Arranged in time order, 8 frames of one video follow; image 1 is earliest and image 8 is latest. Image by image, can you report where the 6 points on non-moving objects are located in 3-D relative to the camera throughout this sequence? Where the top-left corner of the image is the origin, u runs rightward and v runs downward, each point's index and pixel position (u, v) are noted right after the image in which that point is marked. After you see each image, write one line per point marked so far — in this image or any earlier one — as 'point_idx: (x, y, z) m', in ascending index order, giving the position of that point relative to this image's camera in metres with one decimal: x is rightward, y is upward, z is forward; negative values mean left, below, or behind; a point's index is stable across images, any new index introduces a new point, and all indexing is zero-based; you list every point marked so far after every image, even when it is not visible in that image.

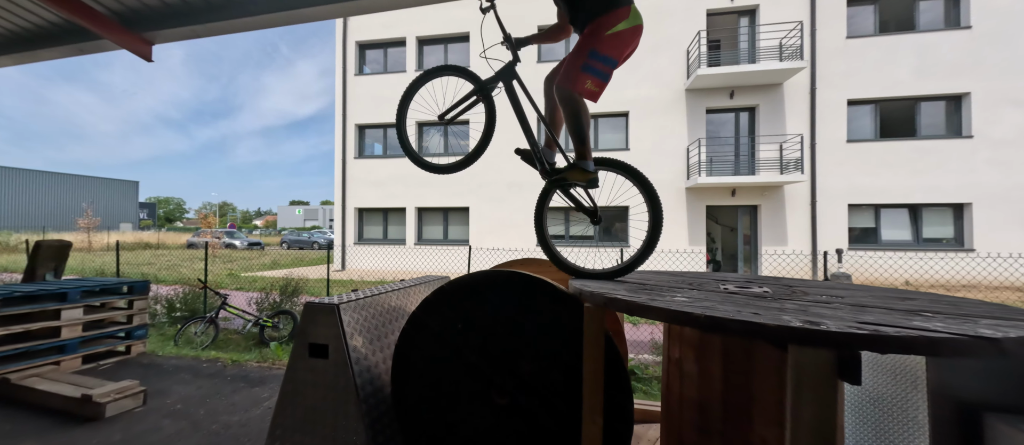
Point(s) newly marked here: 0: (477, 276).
0: (-0.2, -0.3, +1.6) m
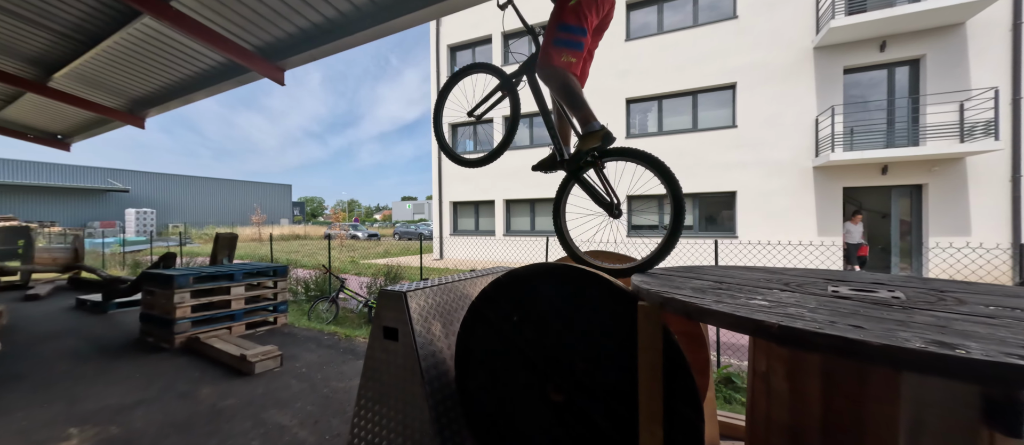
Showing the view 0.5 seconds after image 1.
0: (+0.1, -0.2, +1.6) m
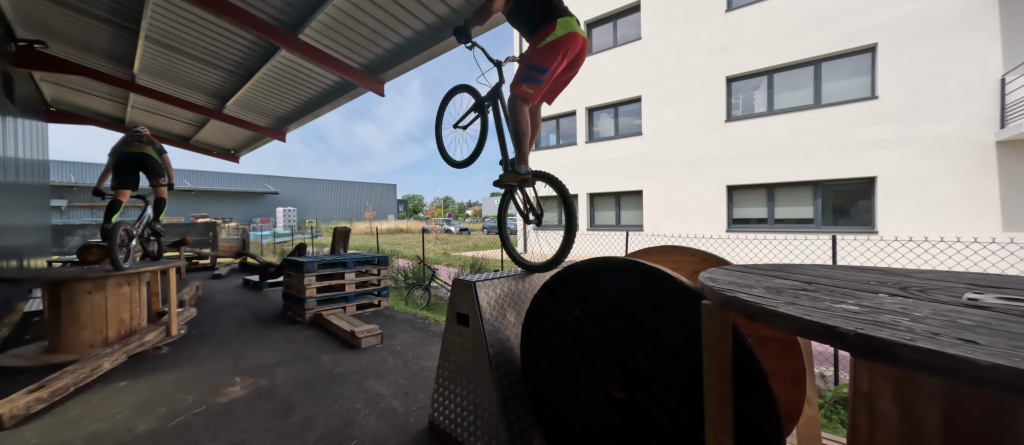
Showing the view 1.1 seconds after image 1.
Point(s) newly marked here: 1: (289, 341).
0: (+0.4, -0.2, +1.6) m
1: (-2.5, -1.4, +3.7) m
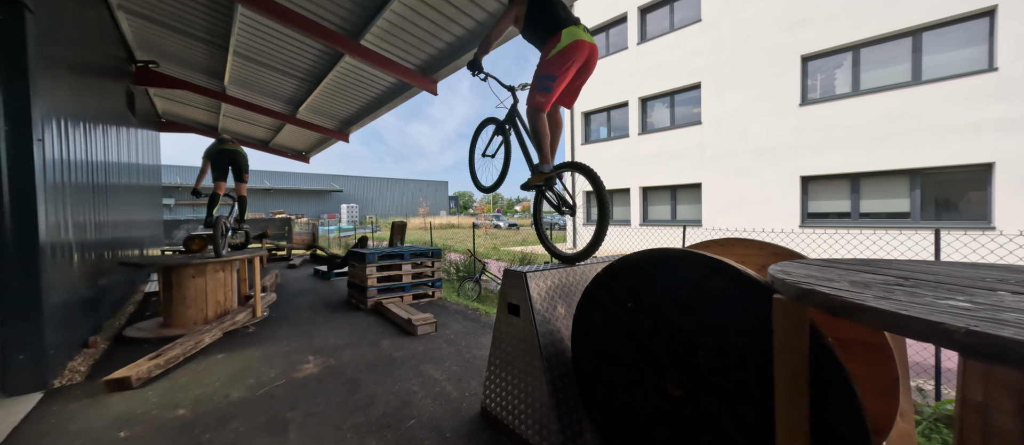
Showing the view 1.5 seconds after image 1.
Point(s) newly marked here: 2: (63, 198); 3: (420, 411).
0: (+0.7, -0.2, +1.6) m
1: (-2.0, -1.3, +3.9) m
2: (-4.4, +0.2, +3.0) m
3: (-0.6, -1.3, +2.2) m
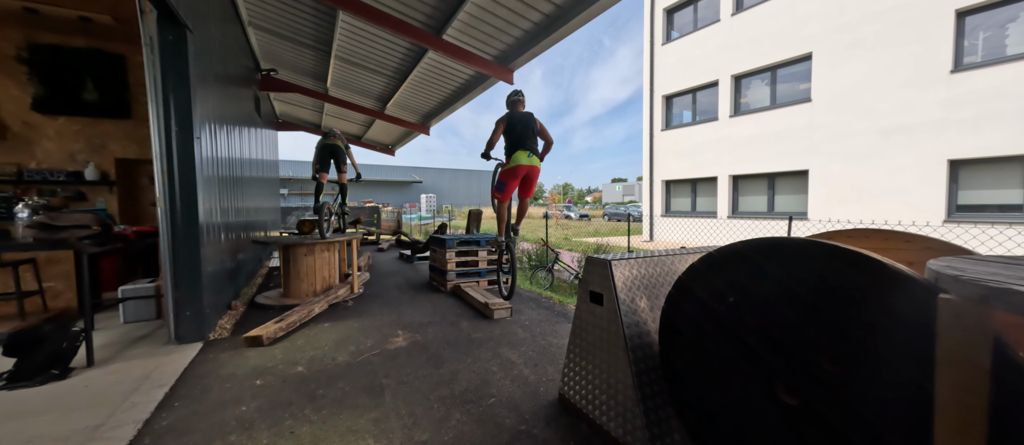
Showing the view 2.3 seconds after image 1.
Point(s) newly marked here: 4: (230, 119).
0: (+1.1, -0.1, +1.4) m
1: (-1.1, -1.2, +4.2) m
2: (-3.6, +0.4, +3.7) m
3: (-0.1, -1.2, +2.3) m
4: (-4.3, +1.6, +4.6) m
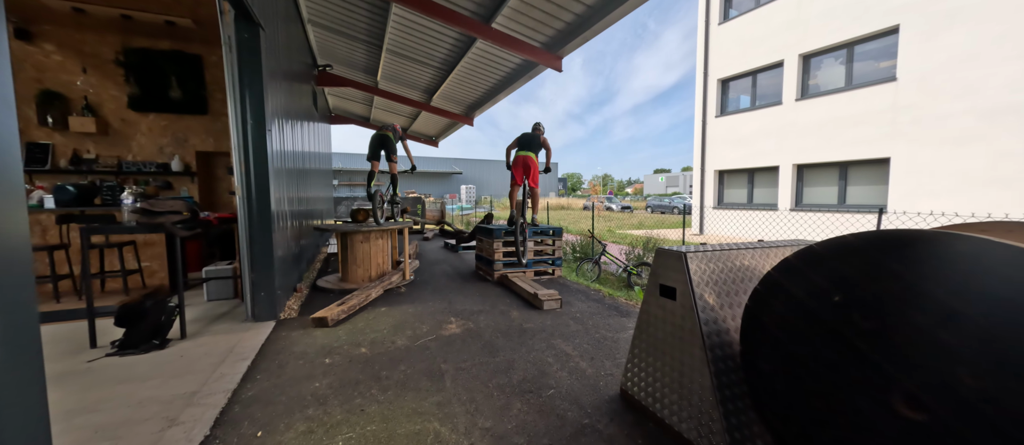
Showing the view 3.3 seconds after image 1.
0: (+1.5, -0.1, +1.2) m
1: (-0.5, -1.0, +4.3) m
2: (-3.0, +0.6, +3.9) m
3: (+0.3, -1.2, +2.2) m
4: (-3.6, +1.7, +4.9) m
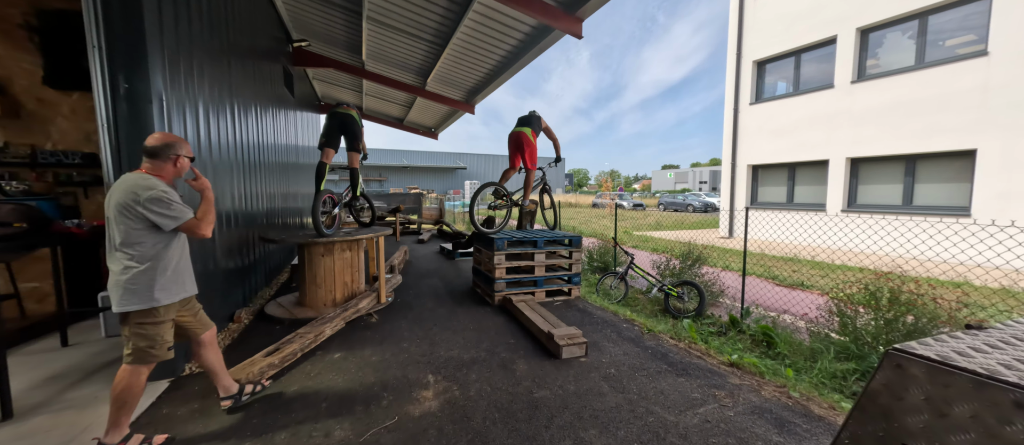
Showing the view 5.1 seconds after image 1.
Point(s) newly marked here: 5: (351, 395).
0: (+1.5, -0.2, +0.1) m
1: (-0.4, -1.1, +3.2) m
2: (-3.0, +0.5, +2.8) m
3: (+0.3, -1.3, +1.1) m
4: (-3.5, +1.7, +3.8) m
5: (-1.1, -1.2, +2.1) m
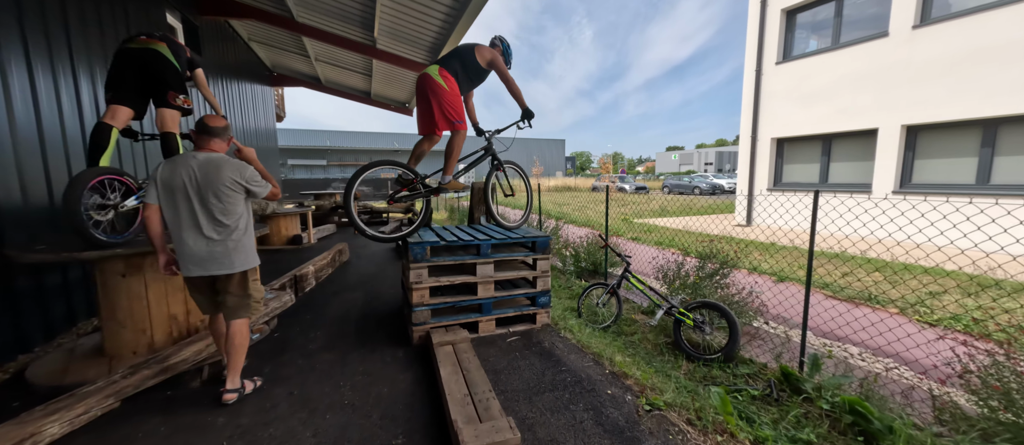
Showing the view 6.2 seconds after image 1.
0: (+0.8, -0.4, -1.3) m
1: (-1.0, -1.1, +1.8) m
2: (-3.6, +0.4, +1.4) m
3: (-0.3, -1.4, -0.2) m
4: (-4.1, +1.7, +2.4) m
5: (-1.7, -1.3, +0.8) m
